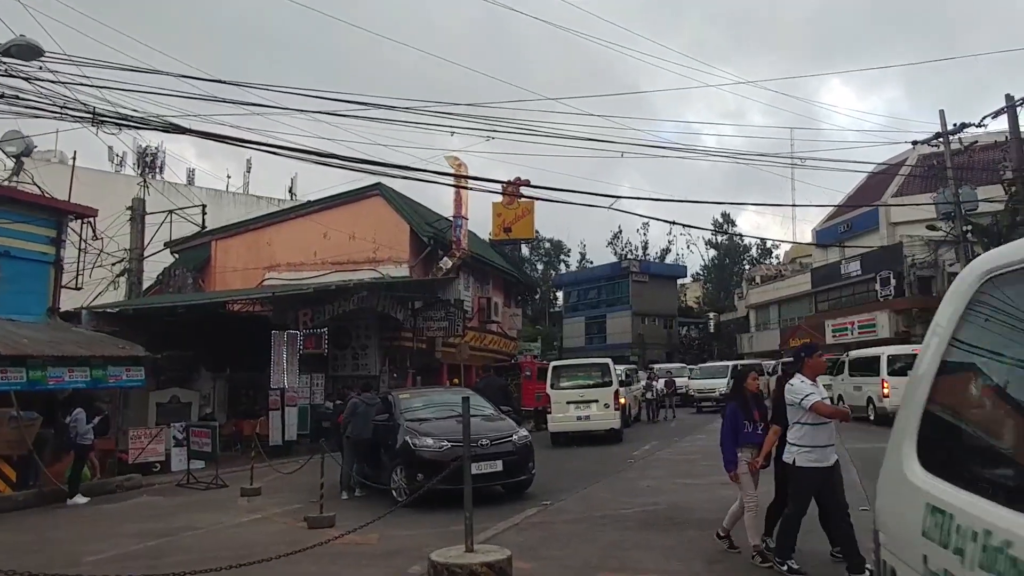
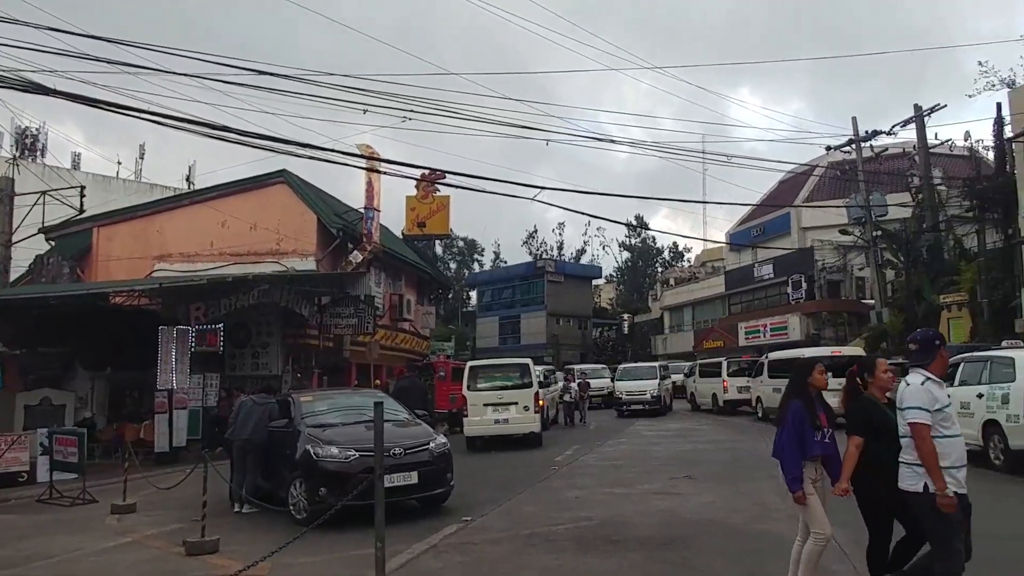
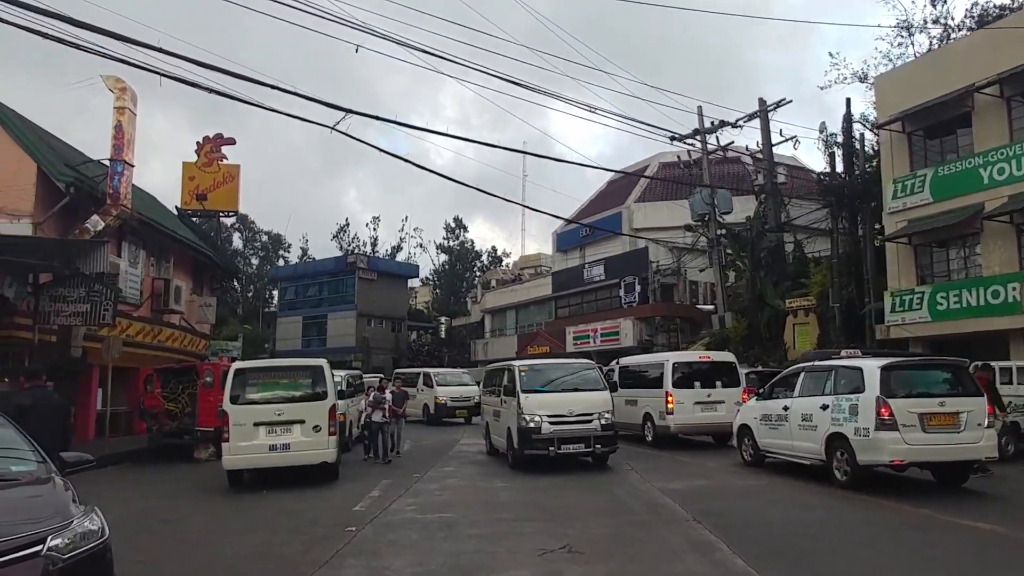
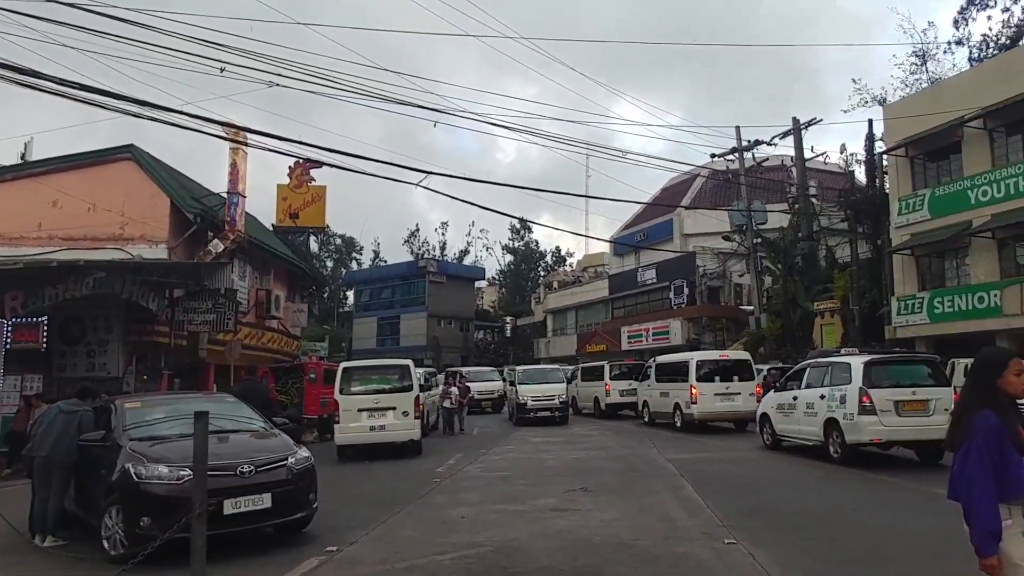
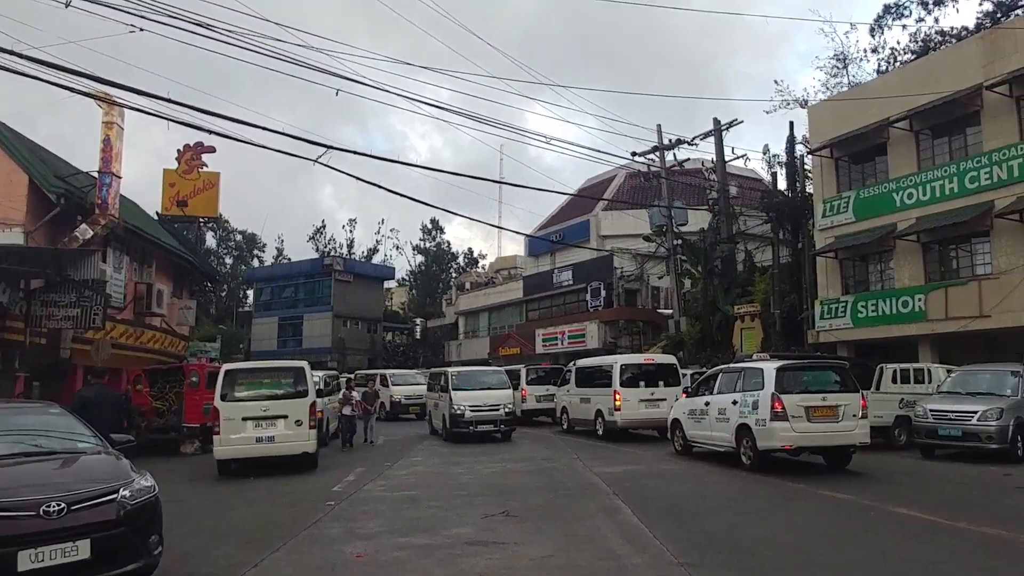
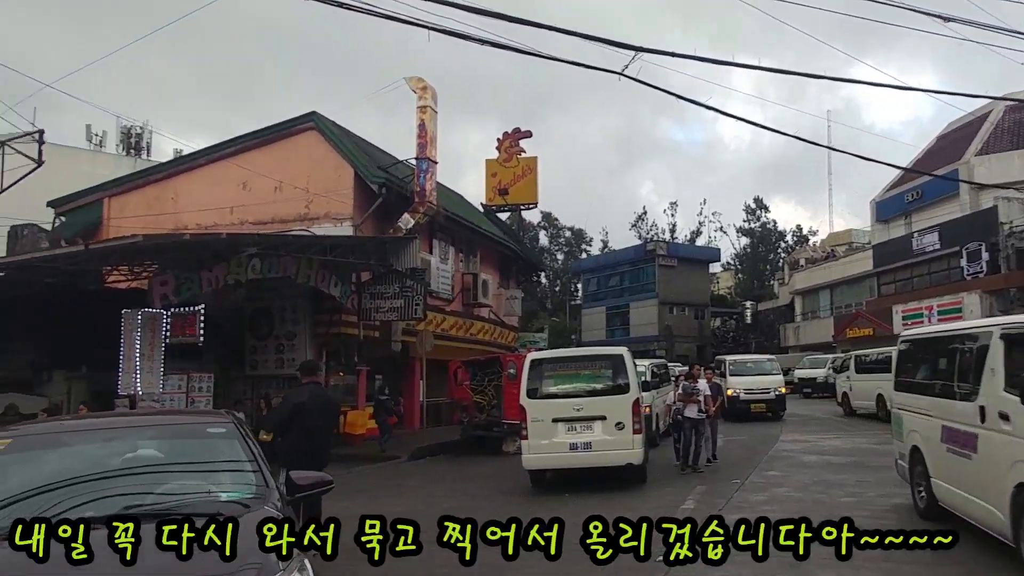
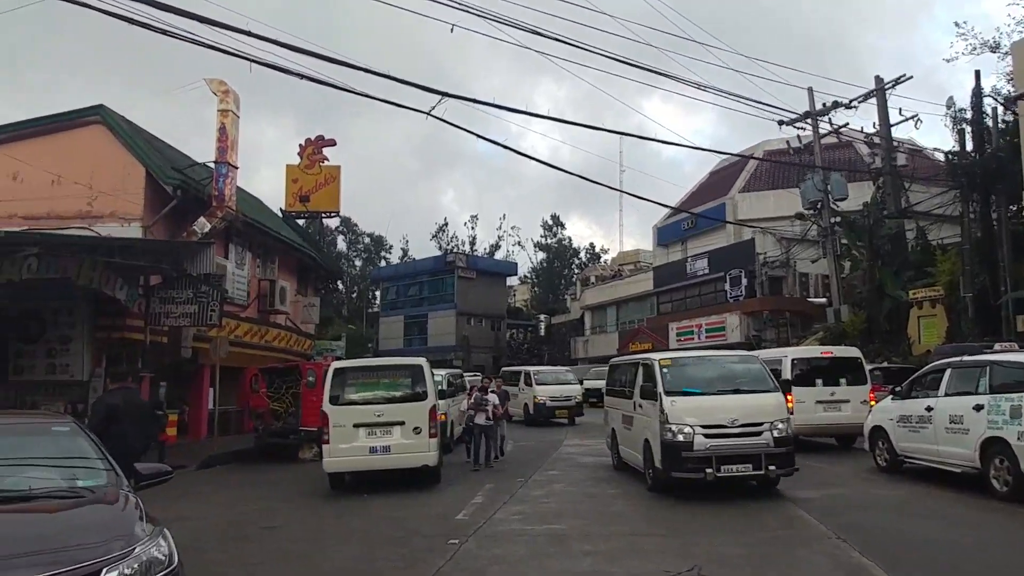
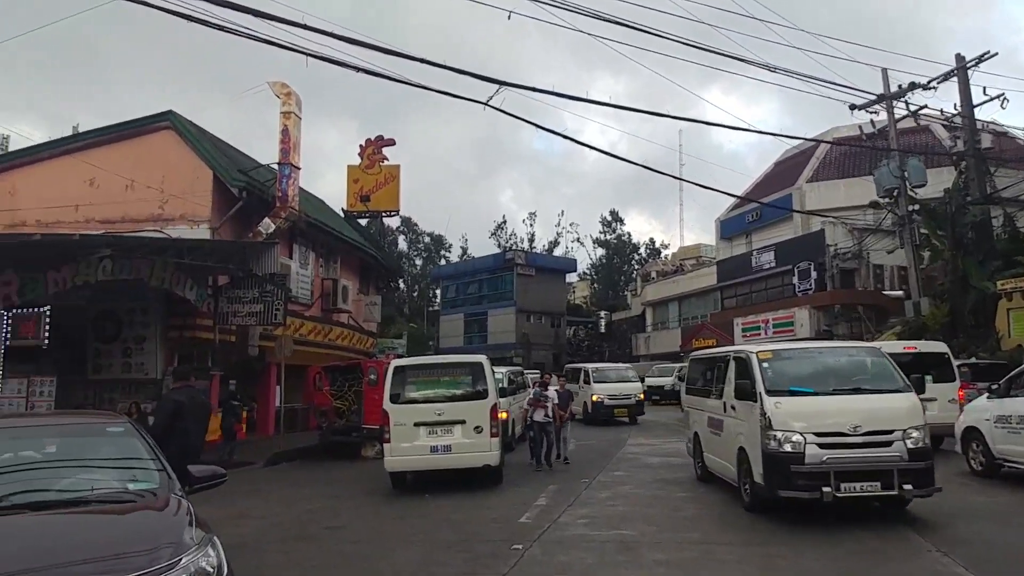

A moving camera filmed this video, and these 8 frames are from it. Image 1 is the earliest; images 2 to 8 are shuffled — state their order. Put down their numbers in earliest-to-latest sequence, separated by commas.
2, 4, 5, 3, 7, 8, 6
